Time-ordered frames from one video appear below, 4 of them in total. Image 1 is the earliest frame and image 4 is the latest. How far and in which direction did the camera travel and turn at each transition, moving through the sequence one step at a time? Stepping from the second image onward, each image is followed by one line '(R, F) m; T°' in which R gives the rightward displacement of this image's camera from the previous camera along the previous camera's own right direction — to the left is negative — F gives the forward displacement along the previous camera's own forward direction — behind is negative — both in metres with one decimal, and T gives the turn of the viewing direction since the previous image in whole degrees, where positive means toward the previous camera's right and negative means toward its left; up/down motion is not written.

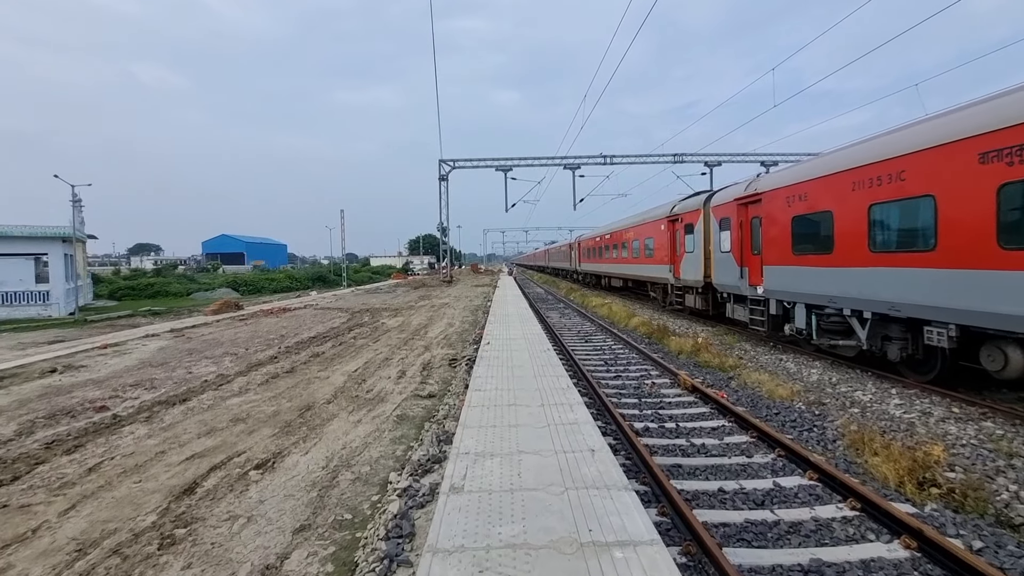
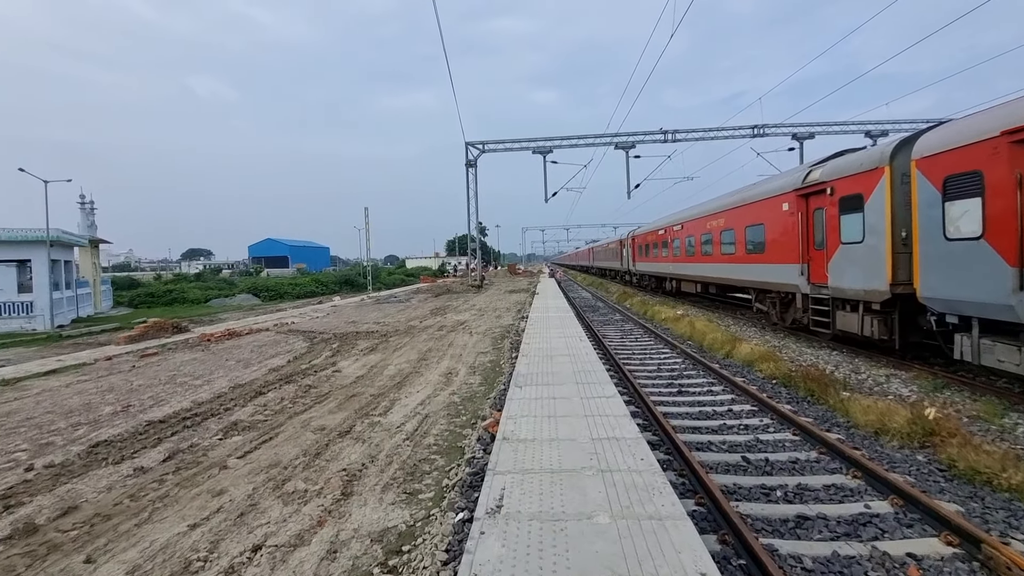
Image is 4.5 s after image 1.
(-0.1, +5.7) m; -5°
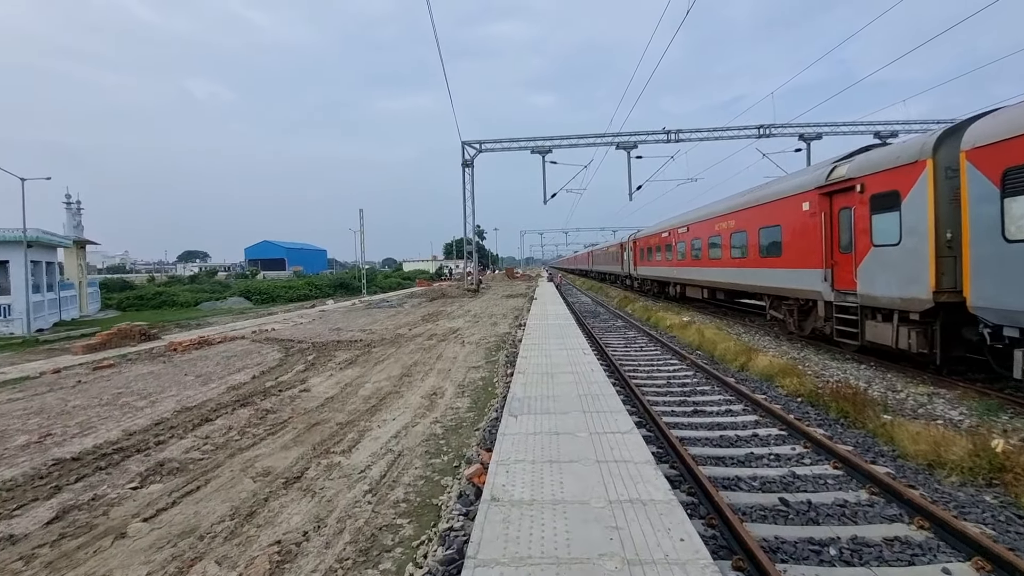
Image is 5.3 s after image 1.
(0.0, +1.0) m; 0°
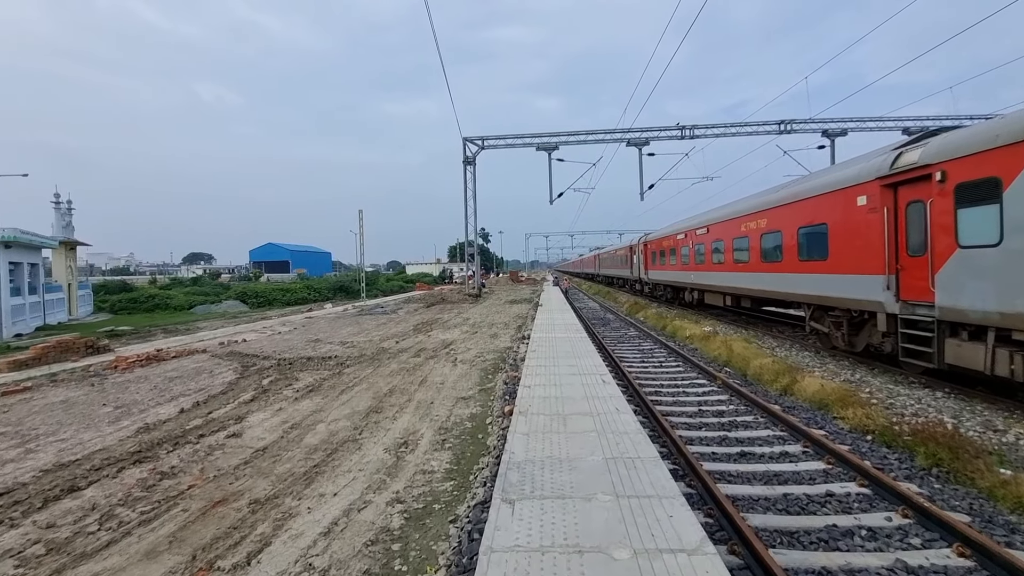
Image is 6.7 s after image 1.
(+0.1, +1.6) m; -1°
